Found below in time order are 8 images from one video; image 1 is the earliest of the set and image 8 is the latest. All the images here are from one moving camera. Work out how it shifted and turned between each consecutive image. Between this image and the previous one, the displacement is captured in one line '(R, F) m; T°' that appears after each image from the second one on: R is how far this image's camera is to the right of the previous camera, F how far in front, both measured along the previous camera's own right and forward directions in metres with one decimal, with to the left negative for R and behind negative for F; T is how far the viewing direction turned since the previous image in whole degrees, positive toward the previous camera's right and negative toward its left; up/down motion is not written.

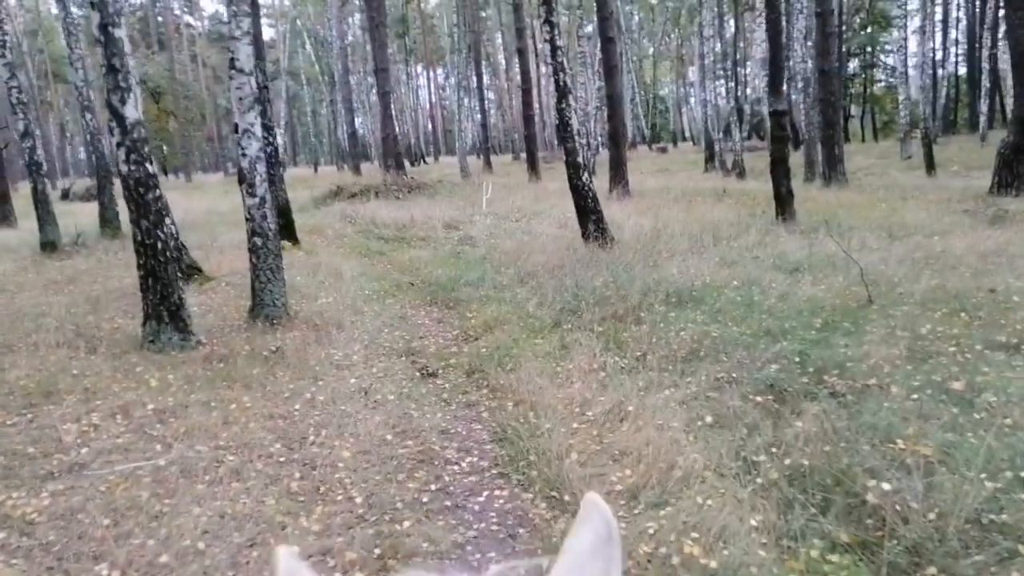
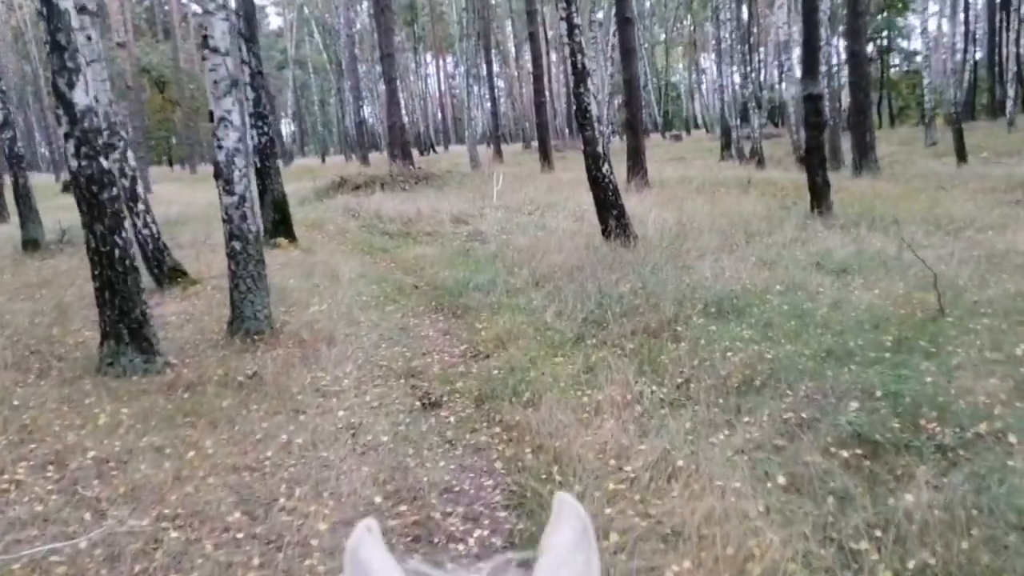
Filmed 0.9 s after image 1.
(0.0, +1.1) m; -1°
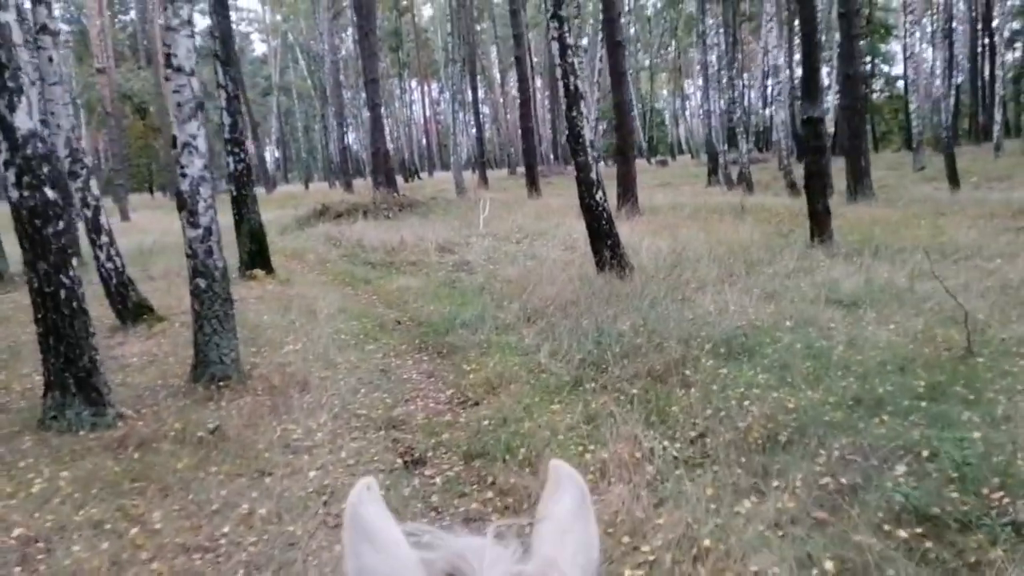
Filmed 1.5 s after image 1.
(0.0, +0.6) m; +1°
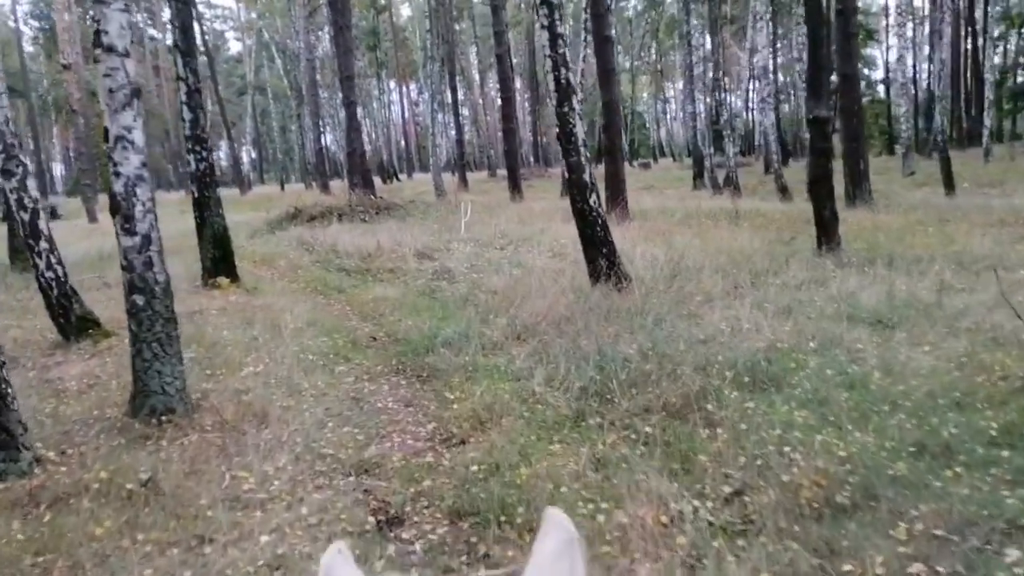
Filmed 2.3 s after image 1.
(-0.1, +0.9) m; +1°
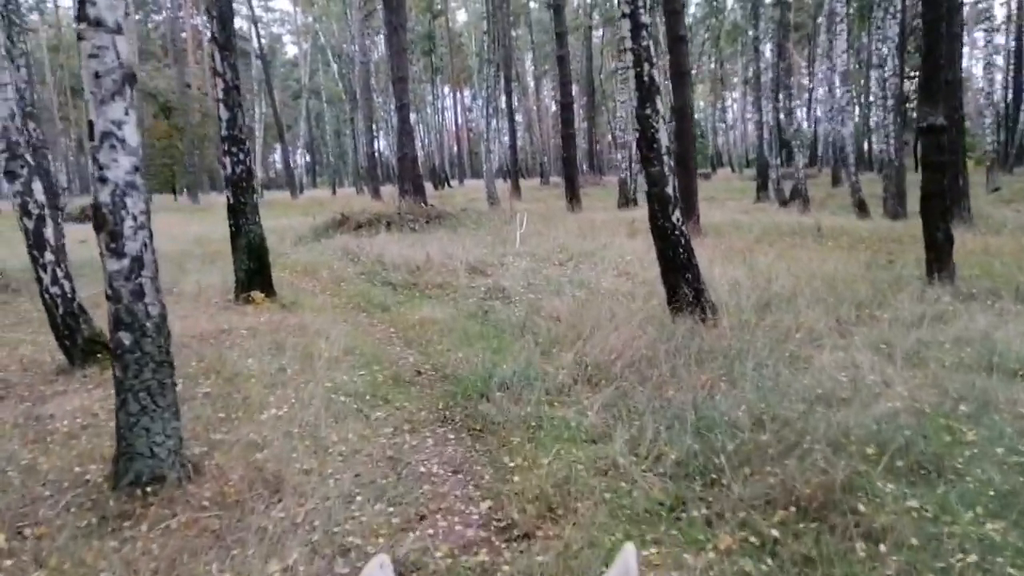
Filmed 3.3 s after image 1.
(-0.2, +1.3) m; -3°
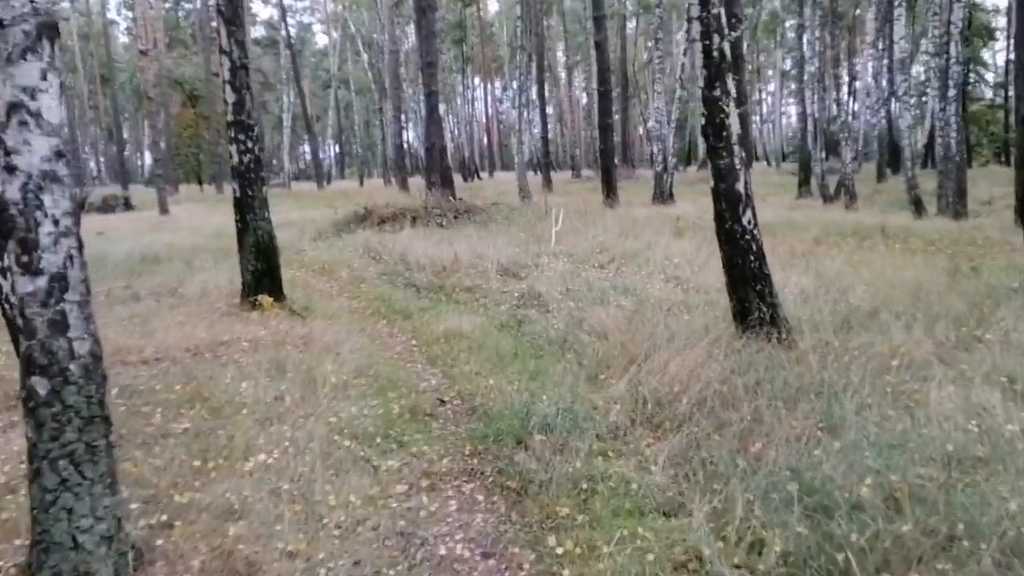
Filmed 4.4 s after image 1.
(-0.1, +1.2) m; -2°
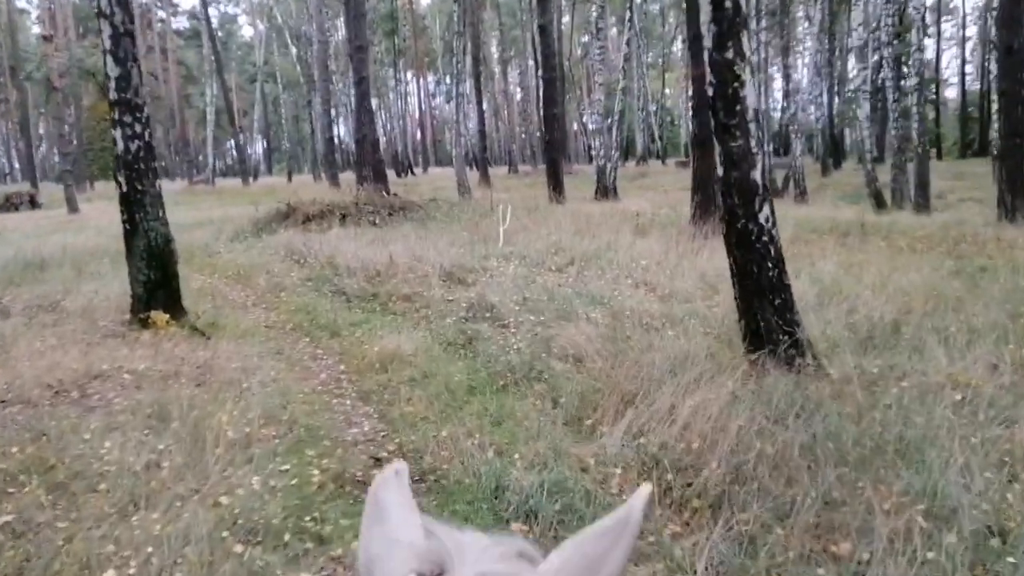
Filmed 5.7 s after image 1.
(-0.1, +1.6) m; +4°
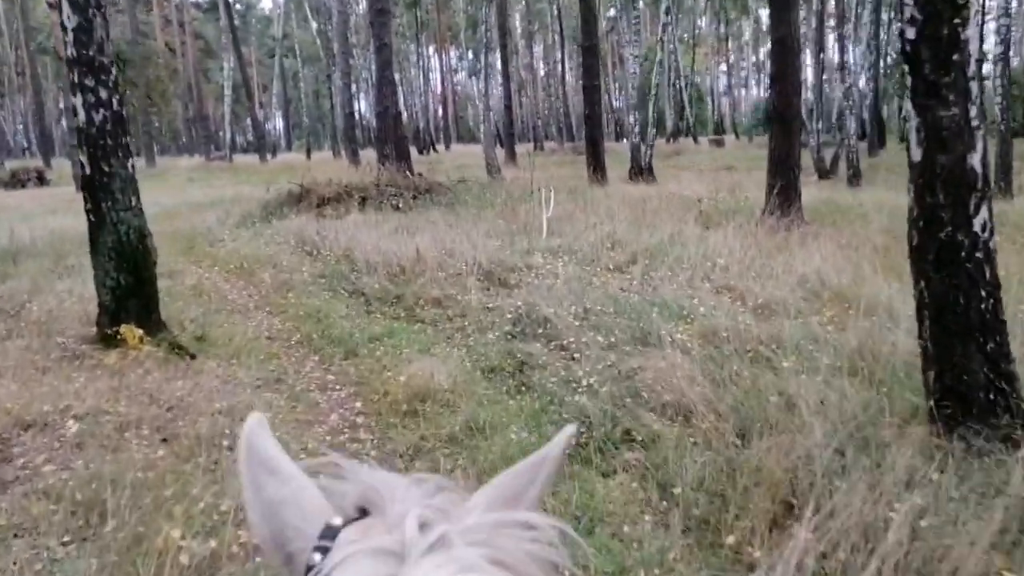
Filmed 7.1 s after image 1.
(-0.3, +1.8) m; -1°
